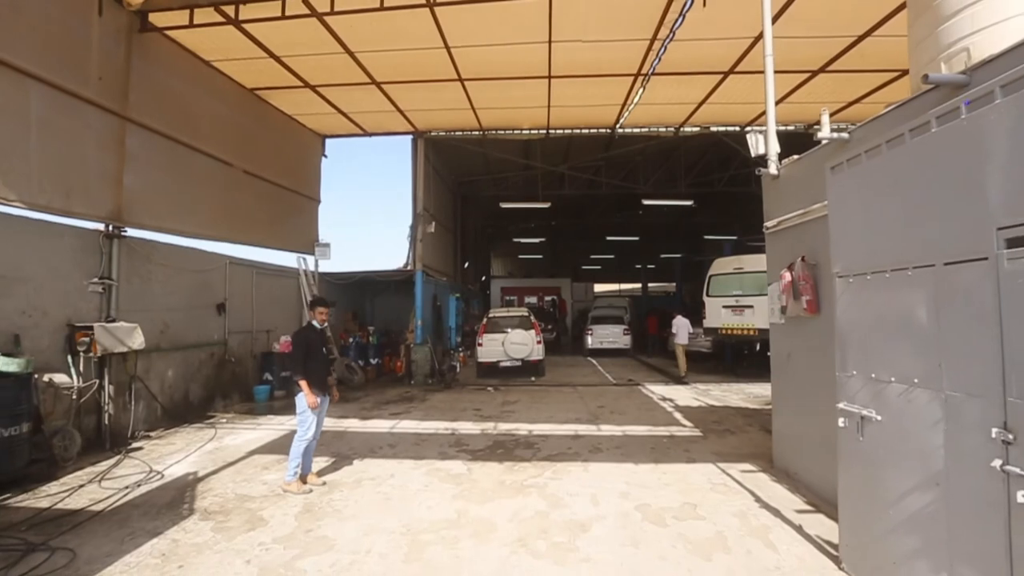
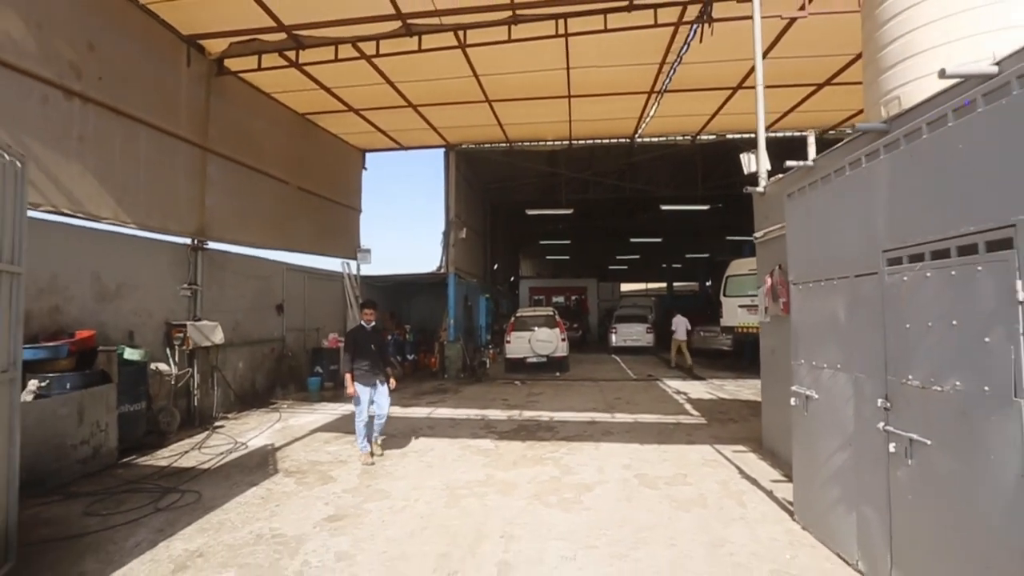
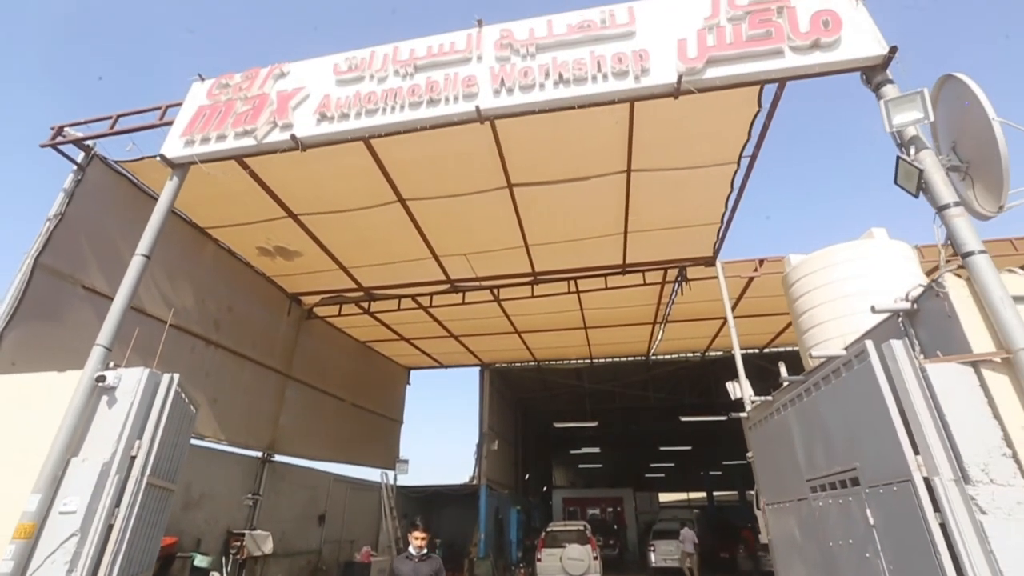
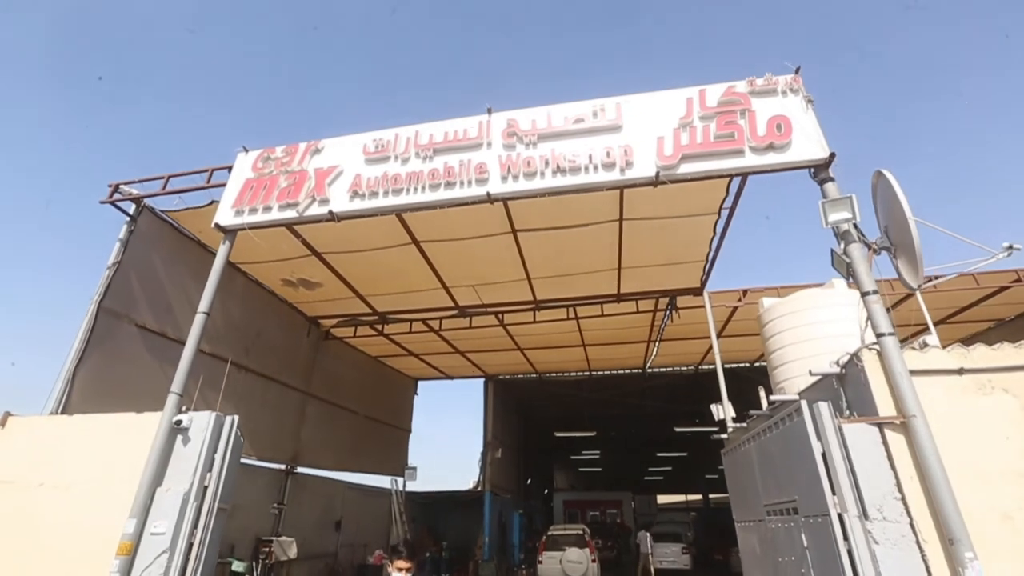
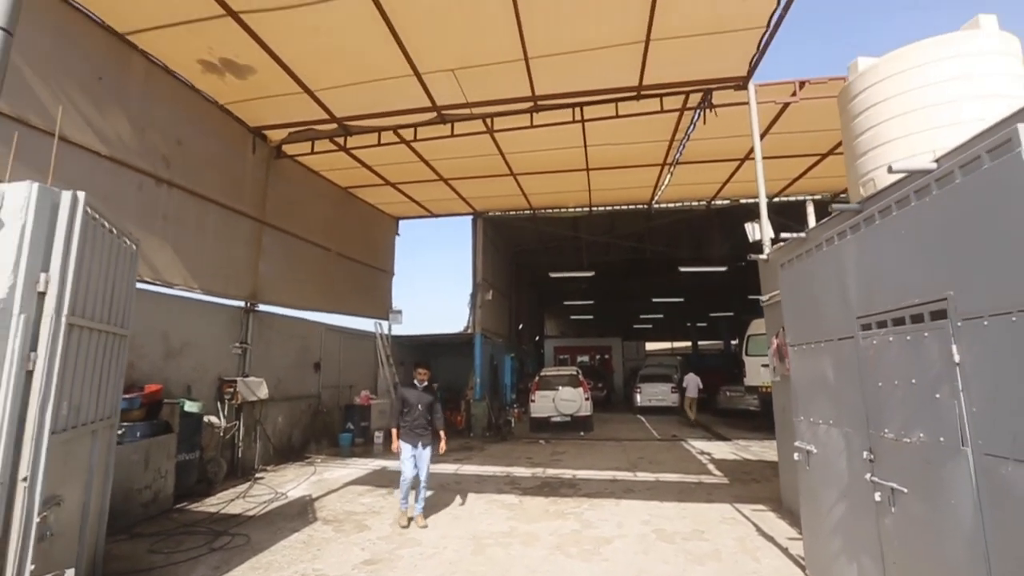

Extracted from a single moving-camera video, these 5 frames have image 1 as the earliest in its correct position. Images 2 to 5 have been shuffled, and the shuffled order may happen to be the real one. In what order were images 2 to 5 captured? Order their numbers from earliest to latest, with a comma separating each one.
2, 5, 3, 4
